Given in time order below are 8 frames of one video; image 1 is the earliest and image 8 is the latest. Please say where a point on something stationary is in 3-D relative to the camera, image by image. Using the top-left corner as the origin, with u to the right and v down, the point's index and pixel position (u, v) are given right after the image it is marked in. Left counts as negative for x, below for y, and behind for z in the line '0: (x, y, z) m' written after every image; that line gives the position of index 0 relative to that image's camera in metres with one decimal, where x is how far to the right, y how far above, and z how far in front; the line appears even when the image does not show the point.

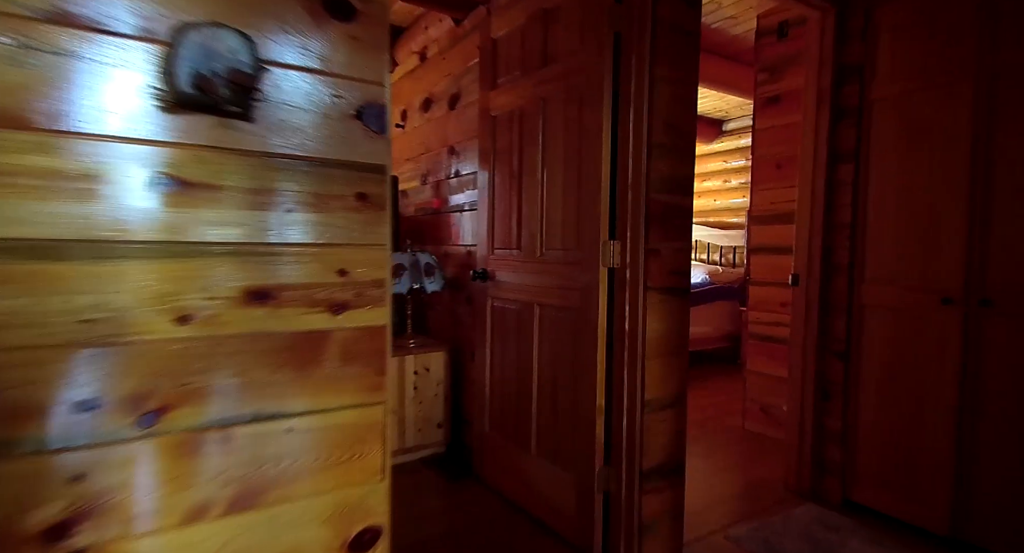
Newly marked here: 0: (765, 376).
0: (+1.5, -0.6, +3.0) m
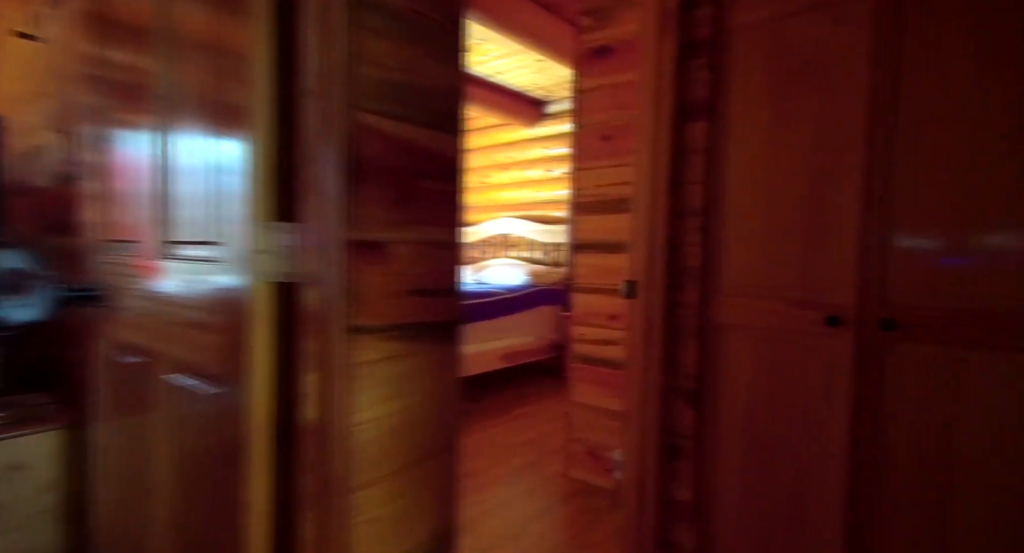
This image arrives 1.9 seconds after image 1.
0: (+0.4, -0.6, +2.4) m
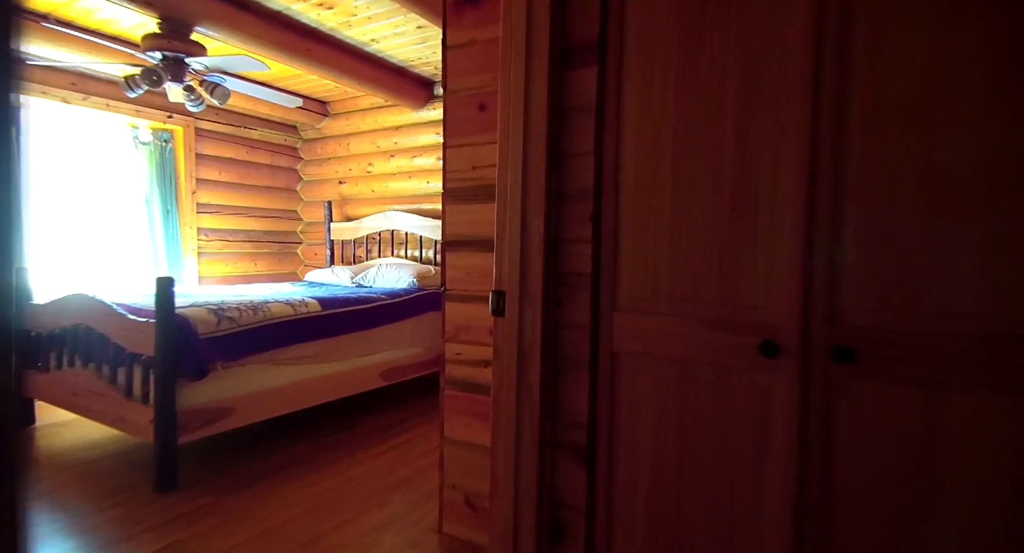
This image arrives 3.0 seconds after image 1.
0: (-0.2, -0.6, +1.9) m
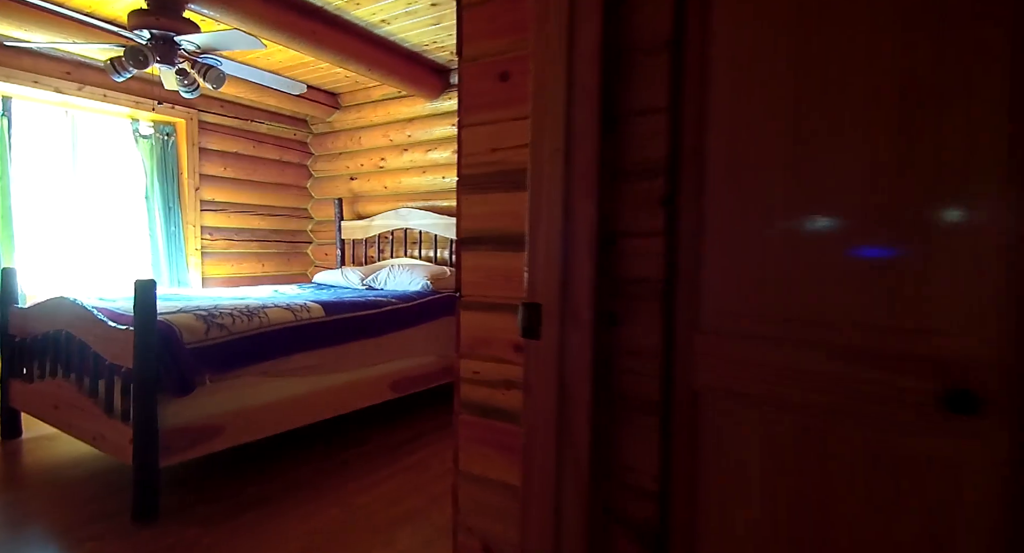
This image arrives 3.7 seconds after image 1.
0: (-0.1, -0.6, +1.6) m
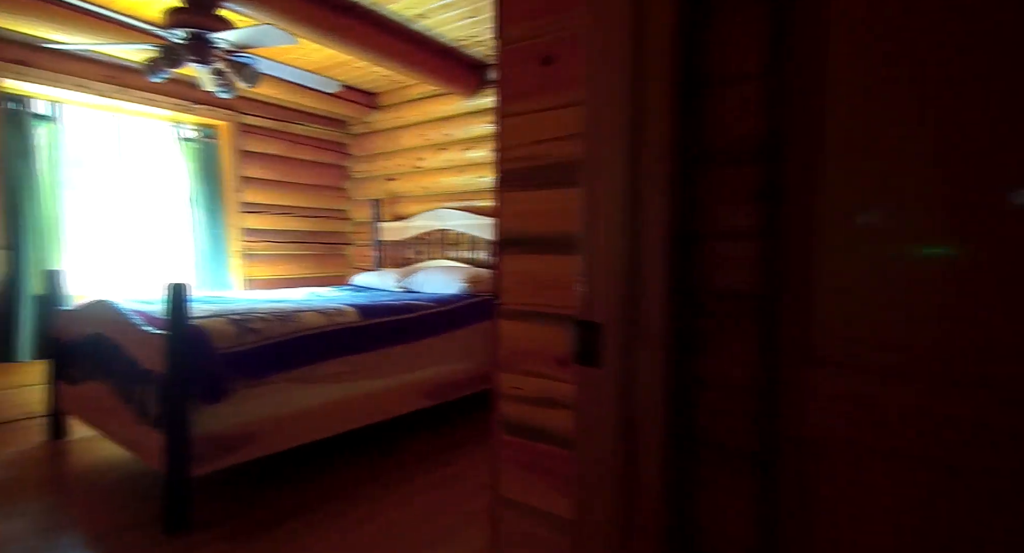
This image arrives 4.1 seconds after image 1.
0: (0.0, -0.6, +1.4) m
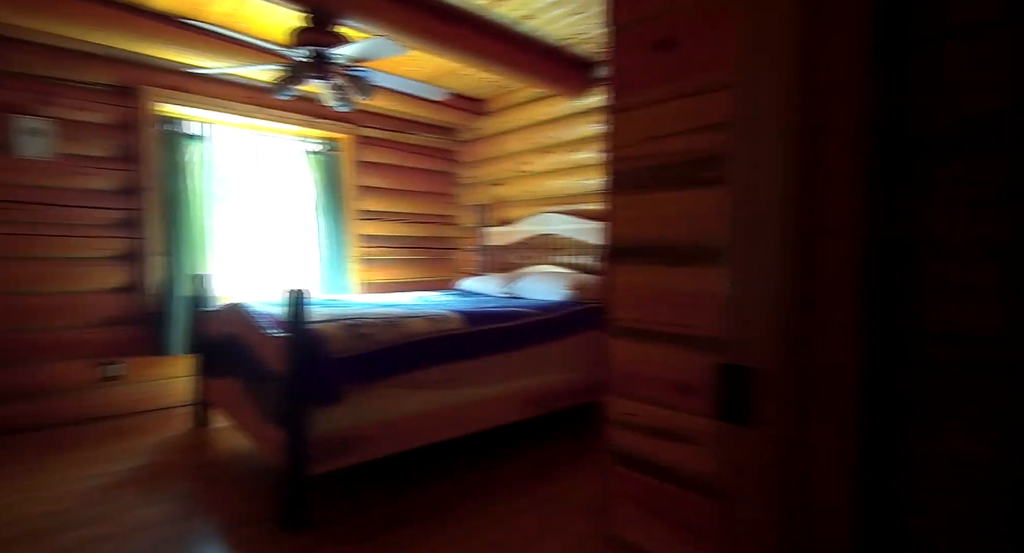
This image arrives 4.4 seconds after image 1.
0: (+0.3, -0.7, +1.3) m
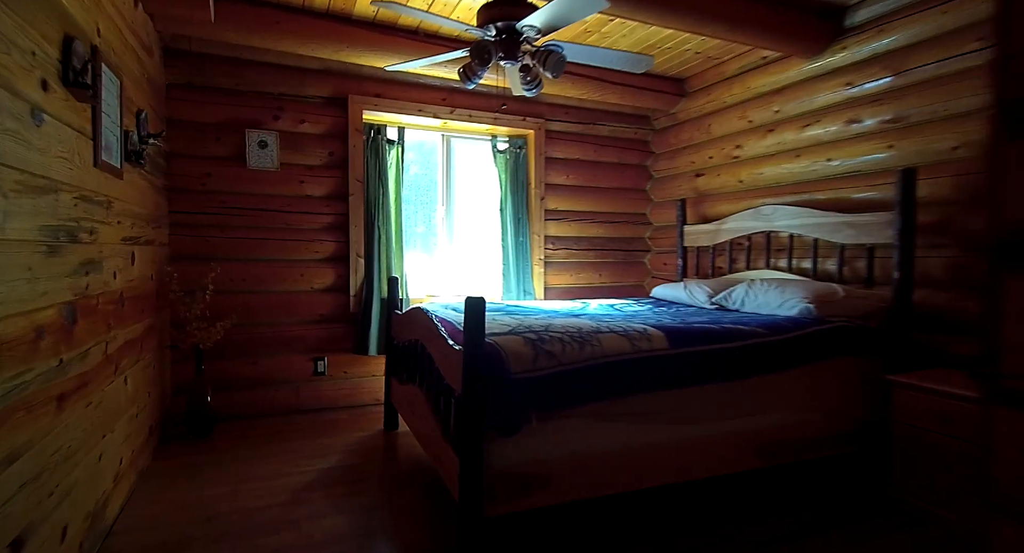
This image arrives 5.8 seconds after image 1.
0: (+0.7, -0.7, +0.6) m
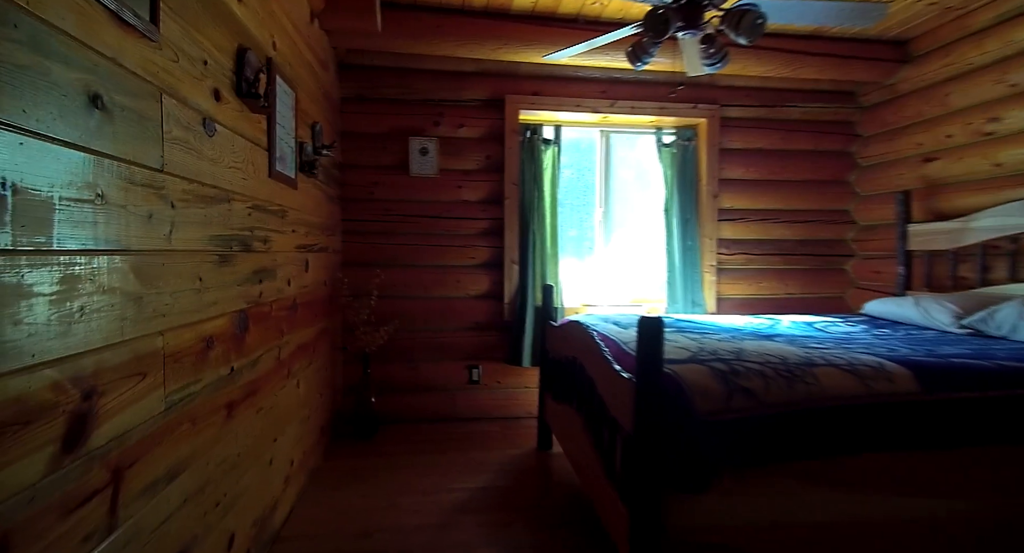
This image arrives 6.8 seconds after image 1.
0: (+0.8, -0.7, +0.1) m
